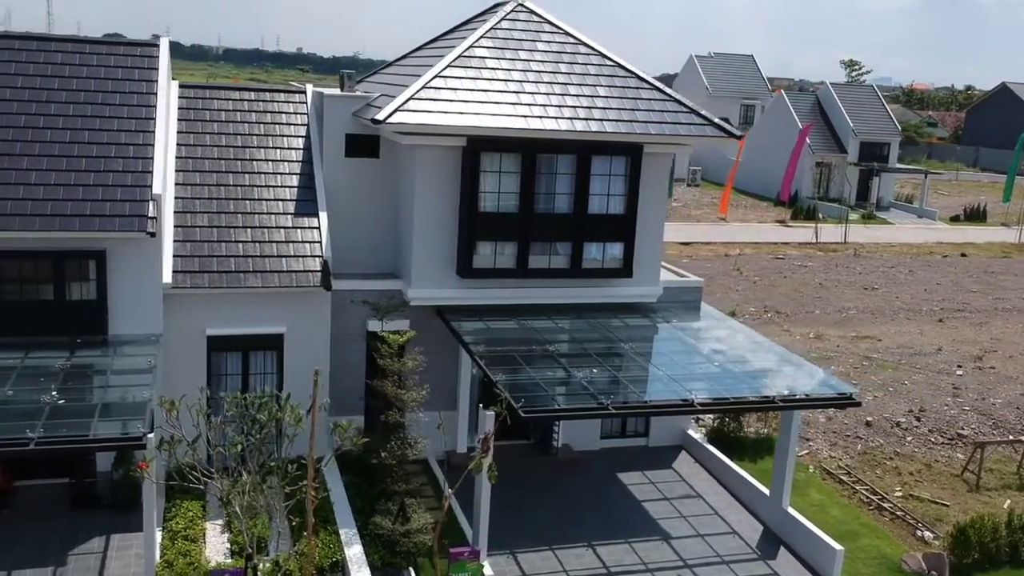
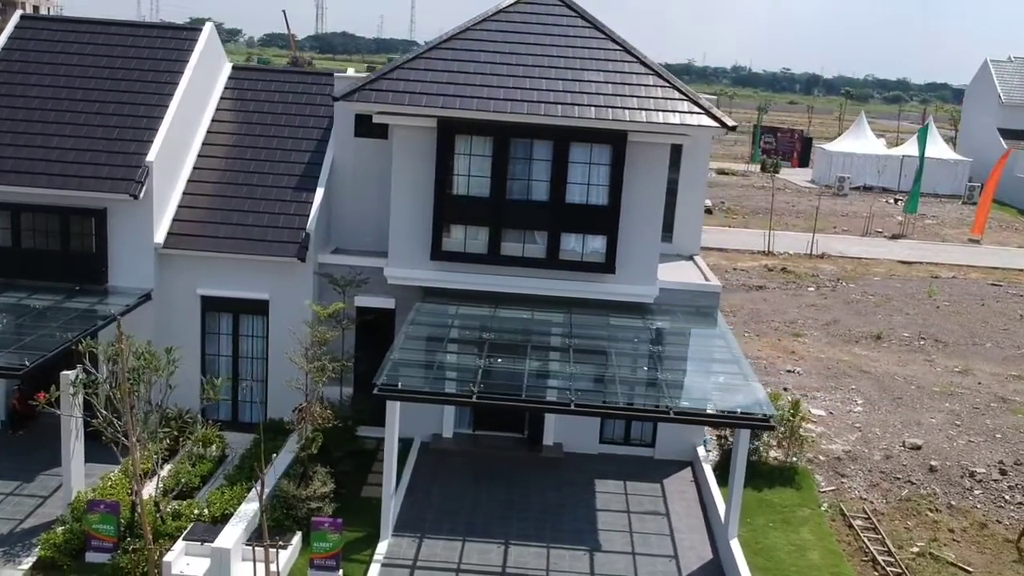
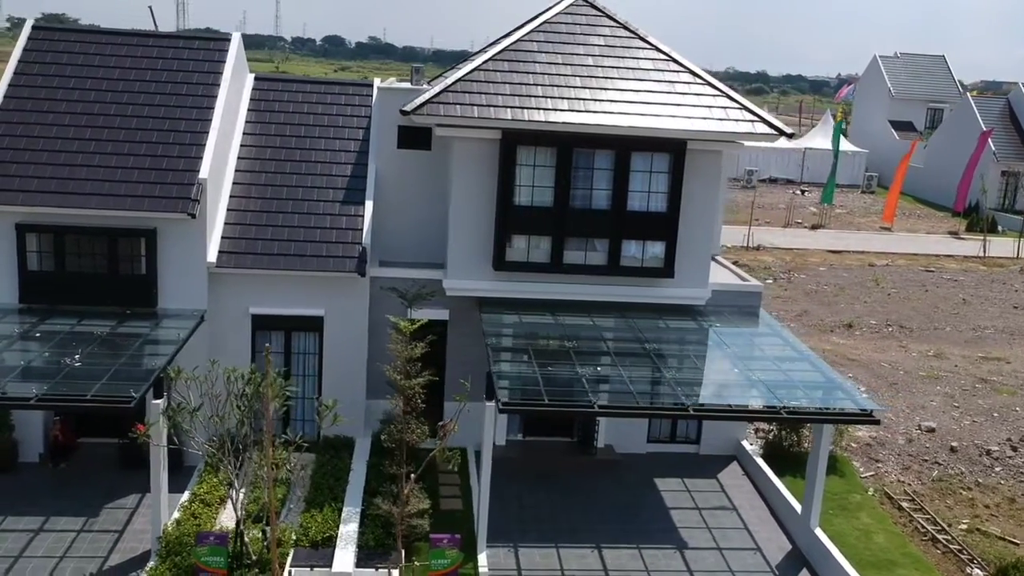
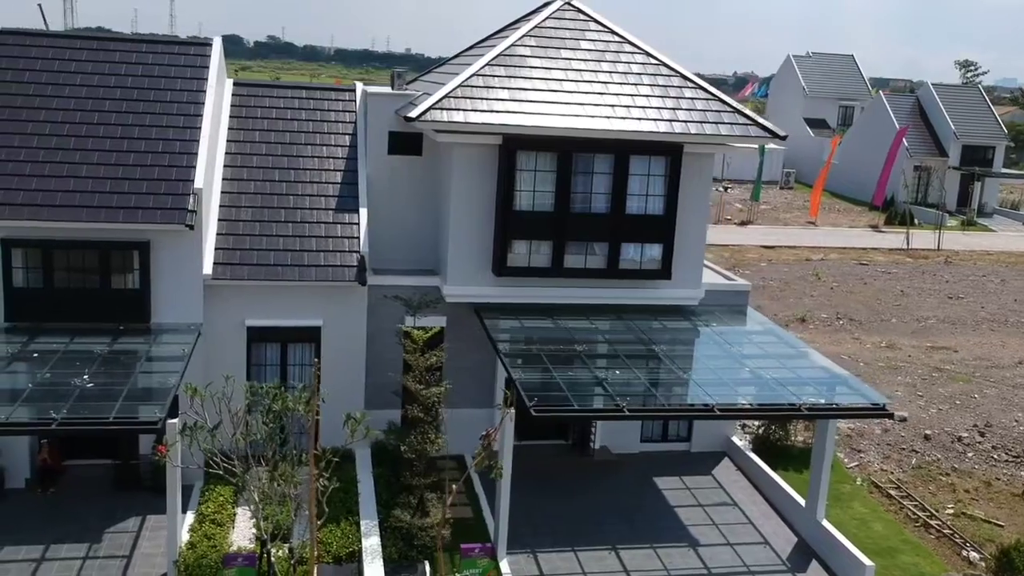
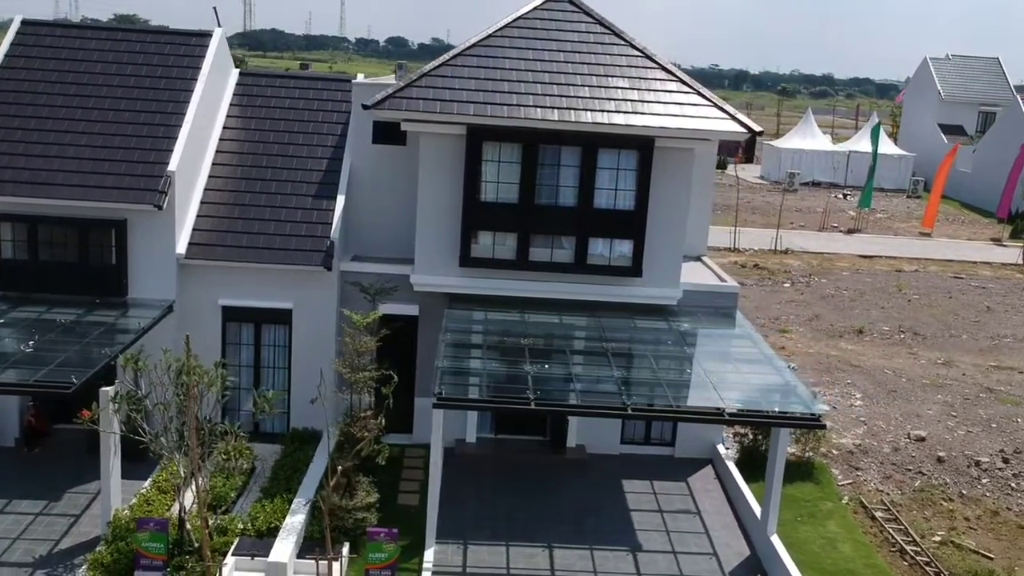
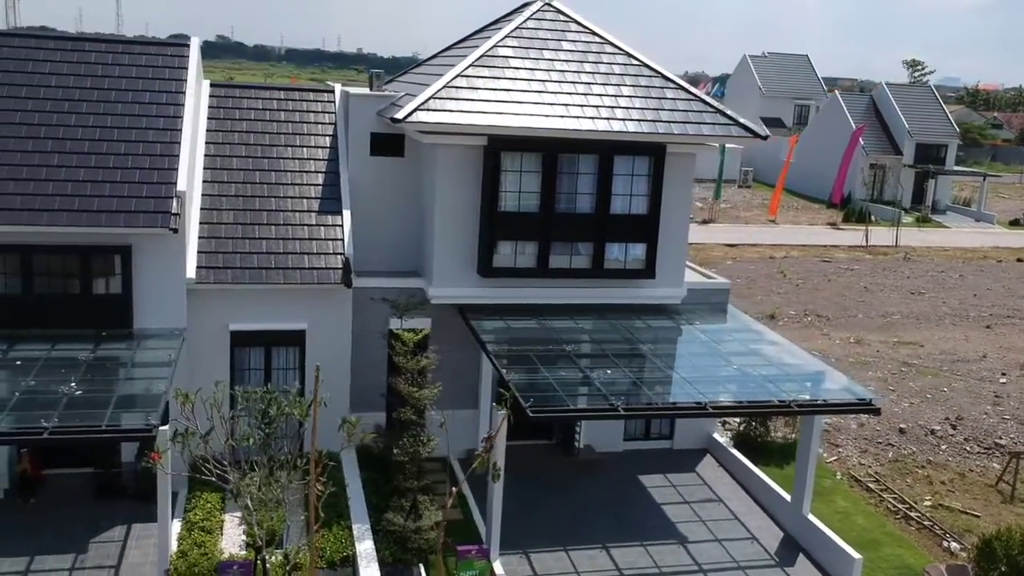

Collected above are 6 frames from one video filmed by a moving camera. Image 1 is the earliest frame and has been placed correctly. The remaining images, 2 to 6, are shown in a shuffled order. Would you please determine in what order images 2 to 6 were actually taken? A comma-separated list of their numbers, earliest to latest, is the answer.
6, 4, 3, 5, 2
